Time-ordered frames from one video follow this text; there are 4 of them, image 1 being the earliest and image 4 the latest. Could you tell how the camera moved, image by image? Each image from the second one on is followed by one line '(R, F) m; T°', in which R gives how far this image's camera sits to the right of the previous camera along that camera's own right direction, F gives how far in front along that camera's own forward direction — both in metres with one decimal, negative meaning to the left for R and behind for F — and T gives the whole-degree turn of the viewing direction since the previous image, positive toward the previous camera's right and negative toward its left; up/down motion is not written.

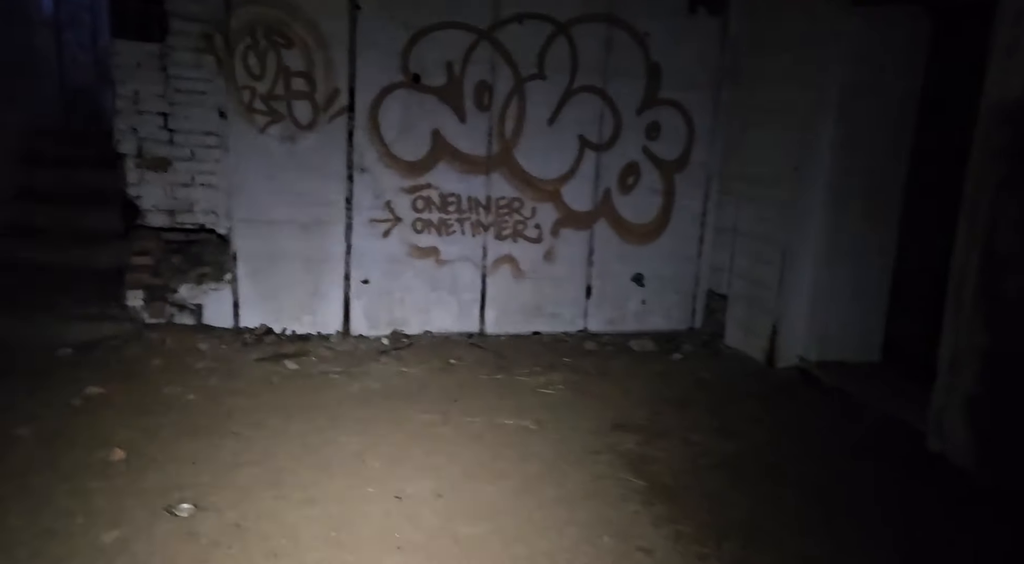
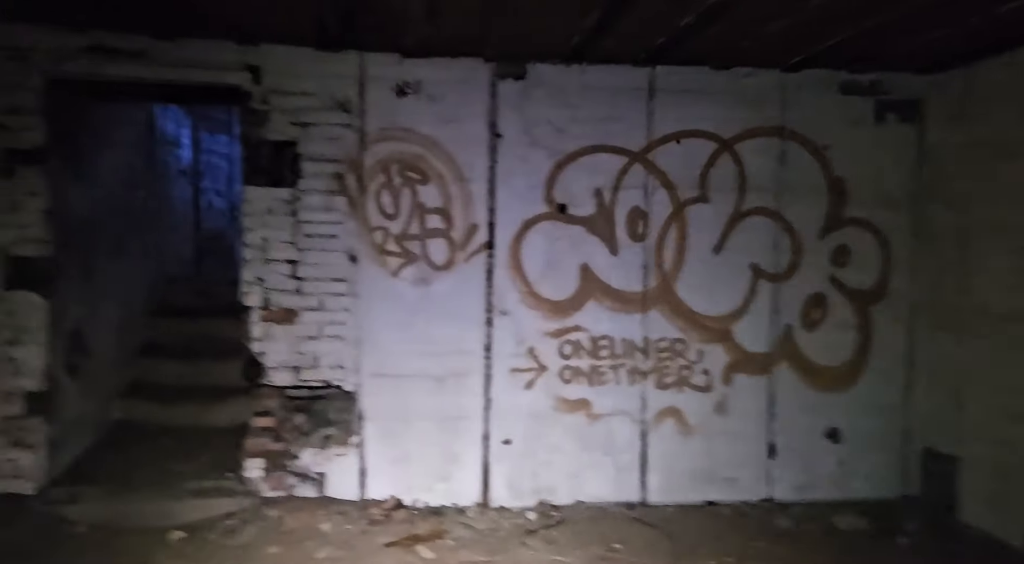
(-0.3, +0.5) m; -8°
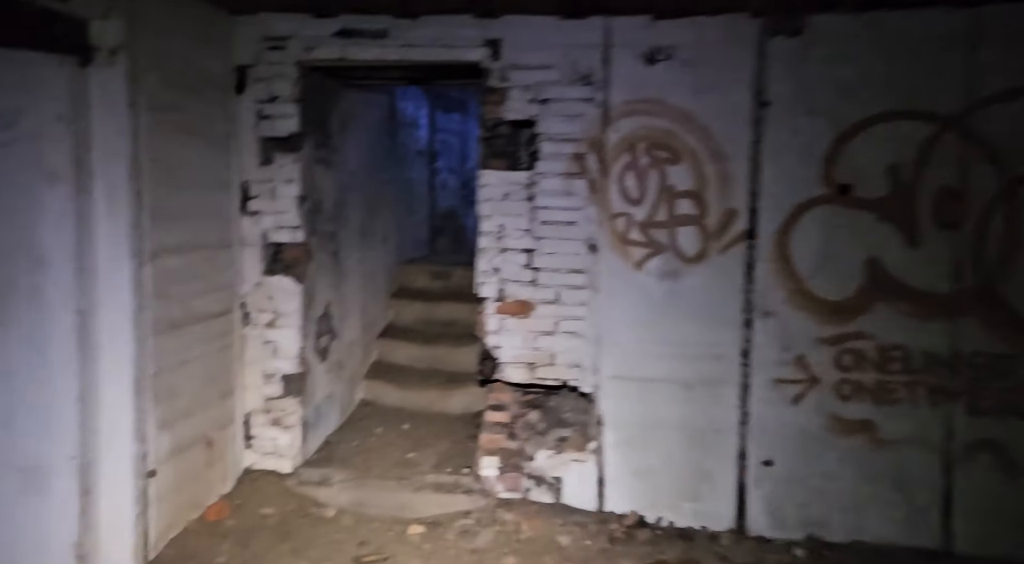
(-0.3, +0.3) m; -16°
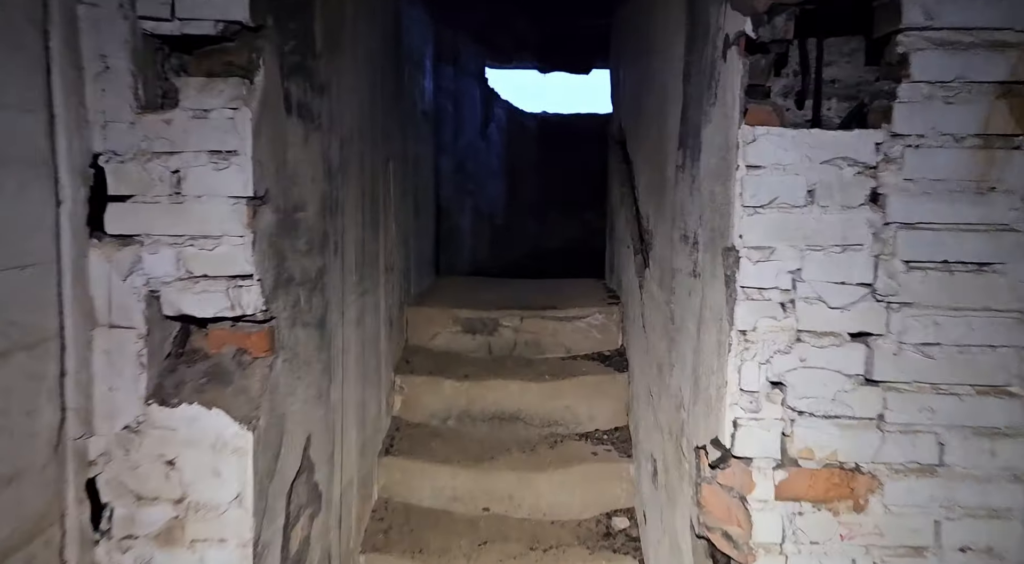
(-0.6, +2.0) m; +5°
